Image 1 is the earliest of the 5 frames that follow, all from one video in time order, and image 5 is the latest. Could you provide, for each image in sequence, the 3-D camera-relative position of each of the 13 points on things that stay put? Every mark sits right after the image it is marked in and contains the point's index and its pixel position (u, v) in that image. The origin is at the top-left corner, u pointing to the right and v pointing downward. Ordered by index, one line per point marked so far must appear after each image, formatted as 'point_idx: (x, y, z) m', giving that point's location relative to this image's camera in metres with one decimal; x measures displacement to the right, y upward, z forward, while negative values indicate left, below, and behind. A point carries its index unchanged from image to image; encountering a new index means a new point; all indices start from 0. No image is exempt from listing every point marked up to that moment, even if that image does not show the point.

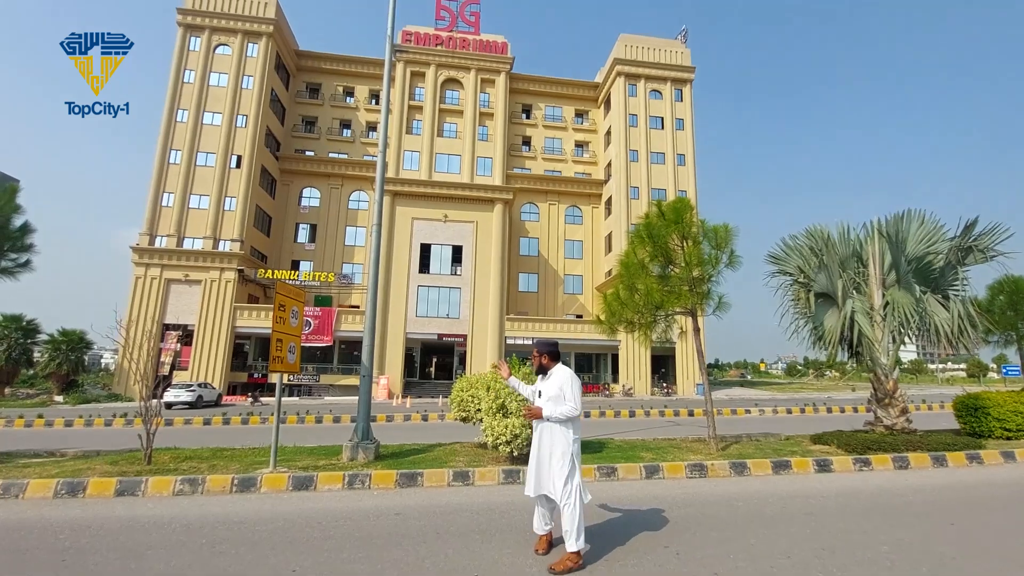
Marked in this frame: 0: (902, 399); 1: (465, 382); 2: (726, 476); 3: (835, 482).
0: (+7.1, -2.0, +9.2) m
1: (-0.9, -1.7, +9.2) m
2: (+3.1, -2.7, +7.3) m
3: (+4.5, -2.7, +7.0) m
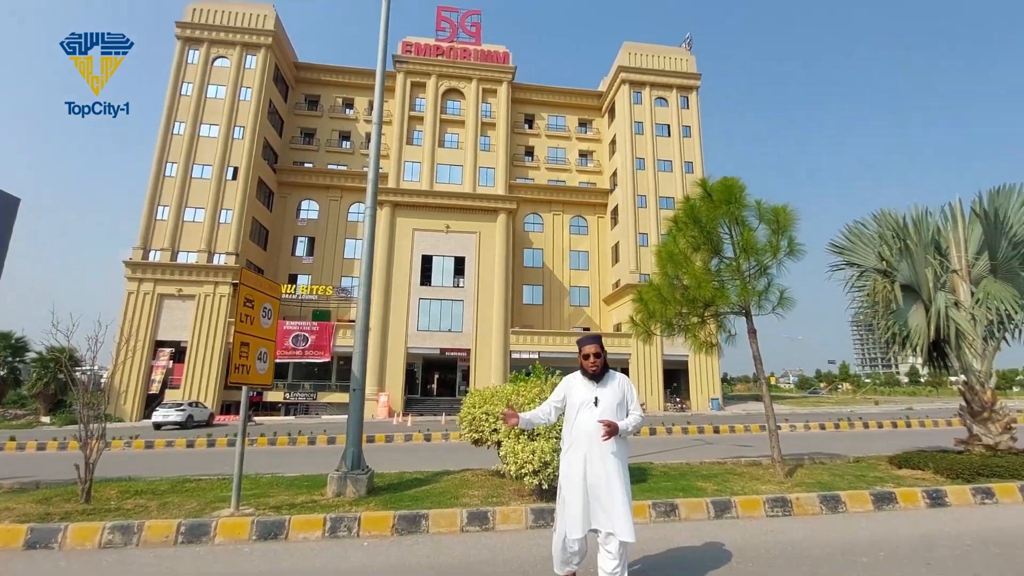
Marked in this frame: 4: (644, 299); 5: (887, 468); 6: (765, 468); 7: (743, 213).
0: (+7.4, -1.9, +7.7) m
1: (-0.5, -1.6, +7.7) m
2: (+3.4, -2.5, +5.8) m
3: (+4.8, -2.5, +5.4) m
4: (+2.2, -0.2, +8.6) m
5: (+5.8, -2.8, +7.9) m
6: (+3.9, -2.8, +7.9) m
7: (+3.6, +1.2, +7.9) m
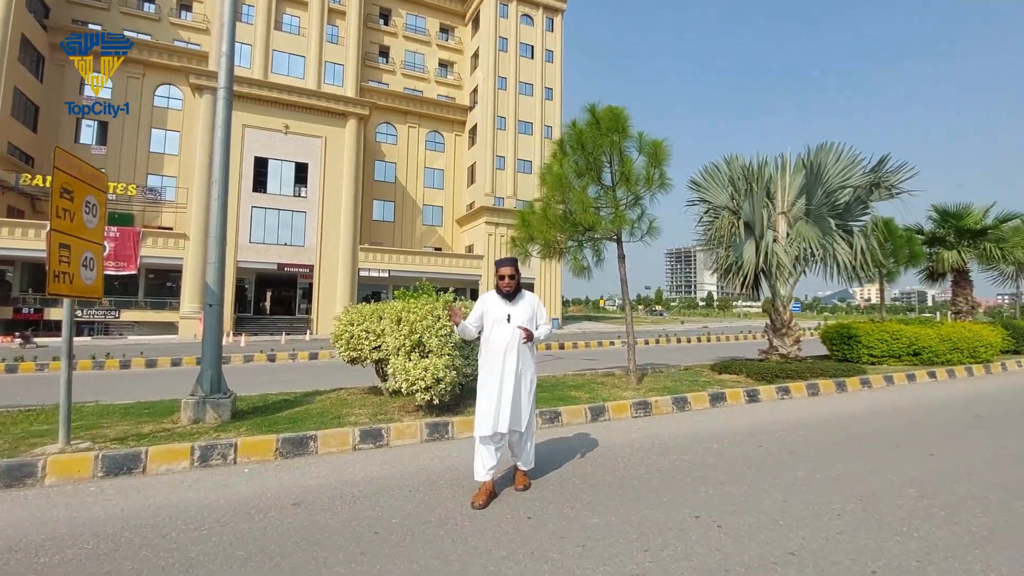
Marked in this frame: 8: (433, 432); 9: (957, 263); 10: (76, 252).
0: (+5.3, -0.8, +9.6) m
1: (-2.2, -0.4, +7.2) m
2: (+2.1, -1.6, +6.7) m
3: (+3.5, -1.6, +6.8) m
4: (+0.3, +1.1, +8.7) m
5: (+3.7, -1.6, +9.4) m
6: (+1.9, -1.6, +8.9) m
7: (+1.8, +2.4, +8.3) m
8: (-0.9, -1.6, +5.5) m
9: (+10.2, +0.6, +11.6) m
10: (-4.1, +0.3, +4.8) m
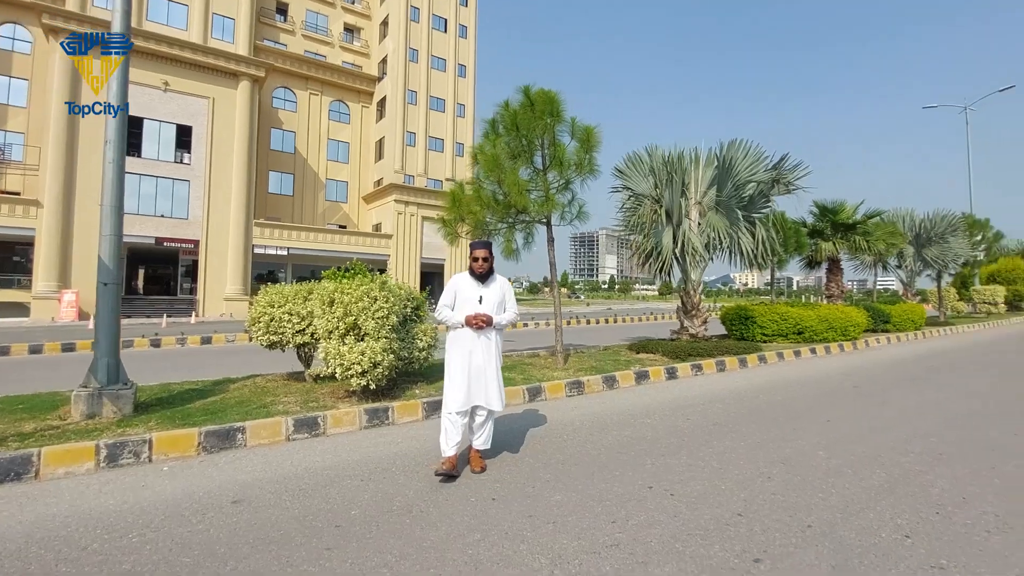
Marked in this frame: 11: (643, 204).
0: (+3.9, -0.5, +10.4) m
1: (-3.1, -0.1, +6.7) m
2: (+1.2, -1.4, +7.0) m
3: (+2.5, -1.4, +7.4) m
4: (-0.9, +1.5, +8.5) m
5: (+2.3, -1.3, +10.0) m
6: (+0.6, -1.3, +9.1) m
7: (+0.8, +2.6, +8.4) m
8: (-1.5, -1.3, +5.3) m
9: (+8.3, +0.9, +13.3) m
10: (-4.5, +0.5, +3.9) m
11: (+2.5, +1.6, +10.0) m
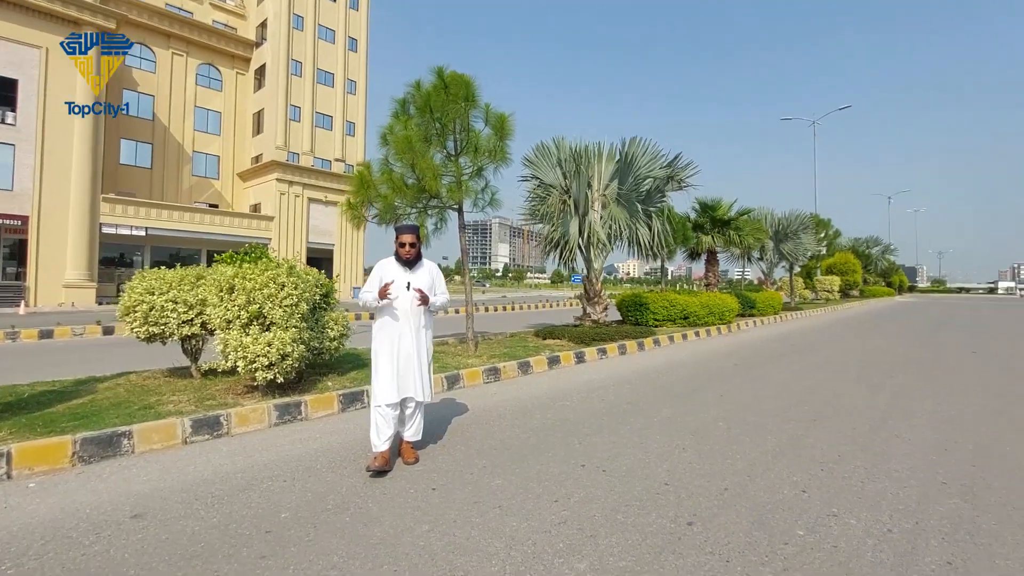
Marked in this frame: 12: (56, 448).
0: (+2.0, -0.2, +11.0) m
1: (-4.1, +0.1, +5.9) m
2: (0.0, -1.2, +7.1) m
3: (+1.3, -1.2, +7.8) m
4: (-2.3, +1.7, +8.1) m
5: (+0.5, -1.0, +10.3) m
6: (-1.0, -1.0, +9.1) m
7: (-0.7, +2.9, +8.3) m
8: (-2.2, -1.2, +4.9) m
9: (+5.7, +1.2, +14.7) m
10: (-4.8, +0.7, +2.9) m
11: (+0.7, +1.9, +10.3) m
12: (-3.3, -1.2, +3.7) m
